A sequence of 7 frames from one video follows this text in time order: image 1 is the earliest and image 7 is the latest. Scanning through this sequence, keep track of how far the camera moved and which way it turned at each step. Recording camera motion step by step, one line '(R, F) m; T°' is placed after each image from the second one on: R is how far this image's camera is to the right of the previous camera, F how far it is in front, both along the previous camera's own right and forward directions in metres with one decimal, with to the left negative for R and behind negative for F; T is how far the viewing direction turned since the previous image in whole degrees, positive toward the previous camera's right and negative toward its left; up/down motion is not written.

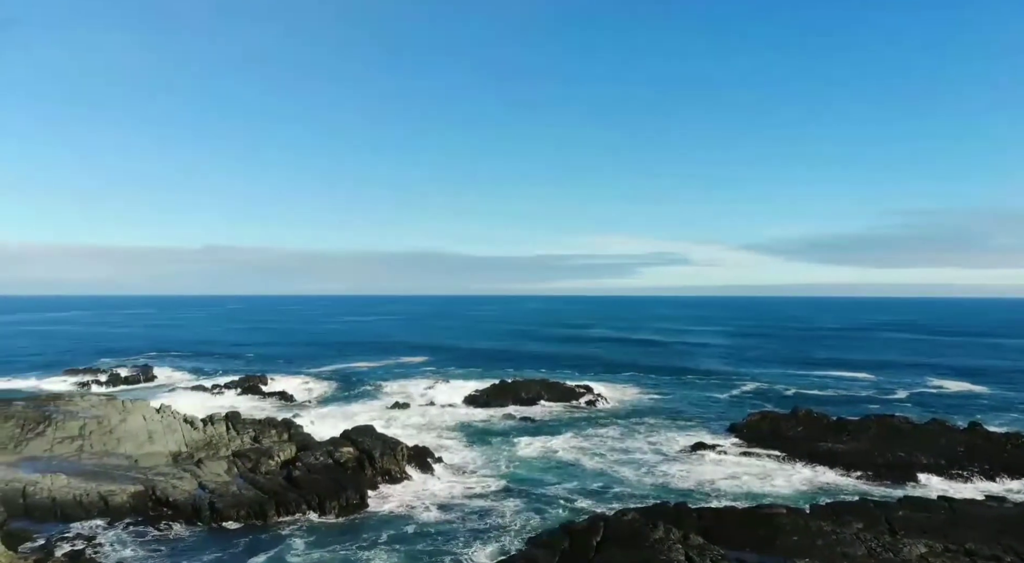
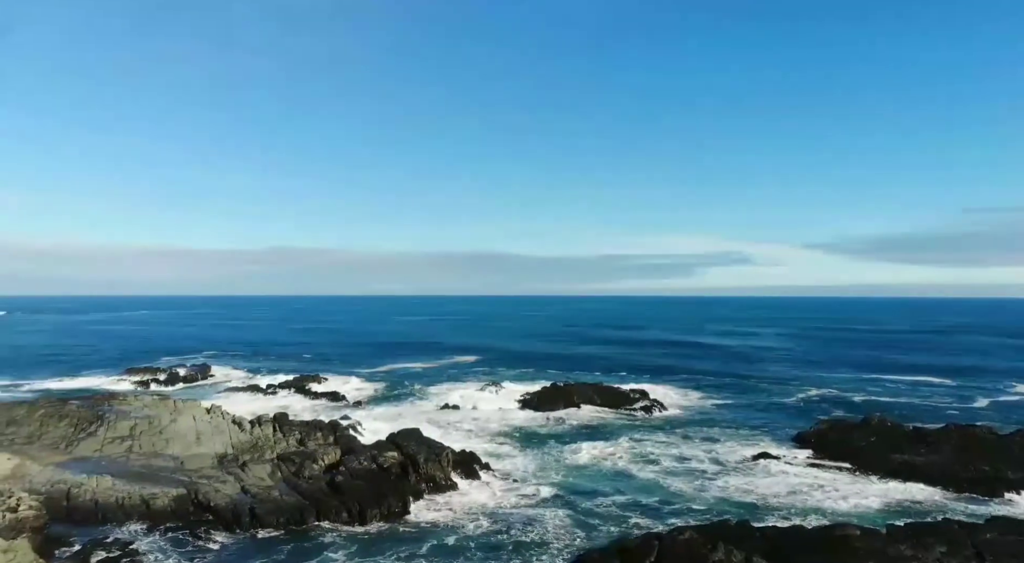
(+0.2, +1.2) m; -5°
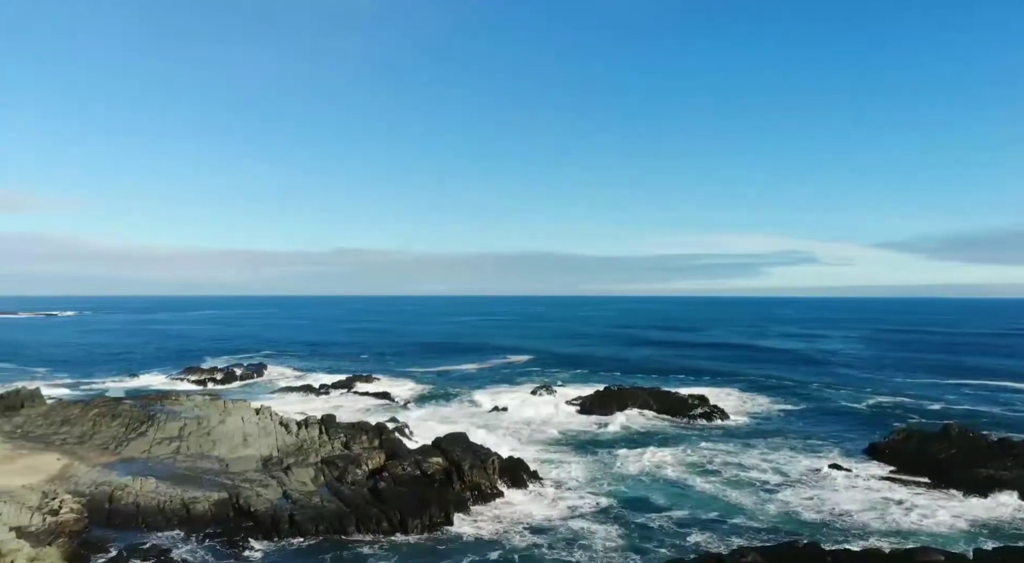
(+0.2, +1.2) m; -5°
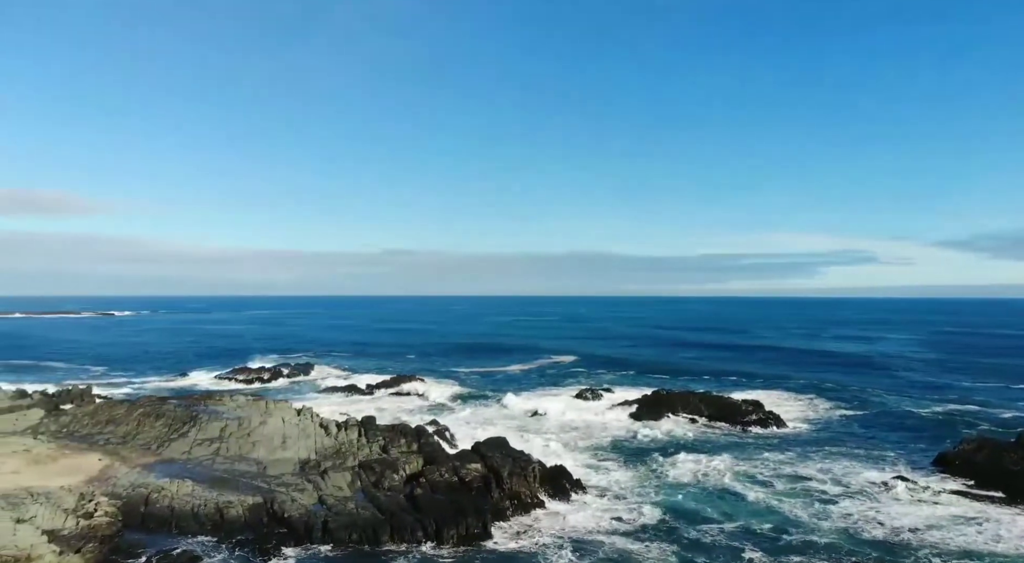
(+0.2, +1.0) m; -4°
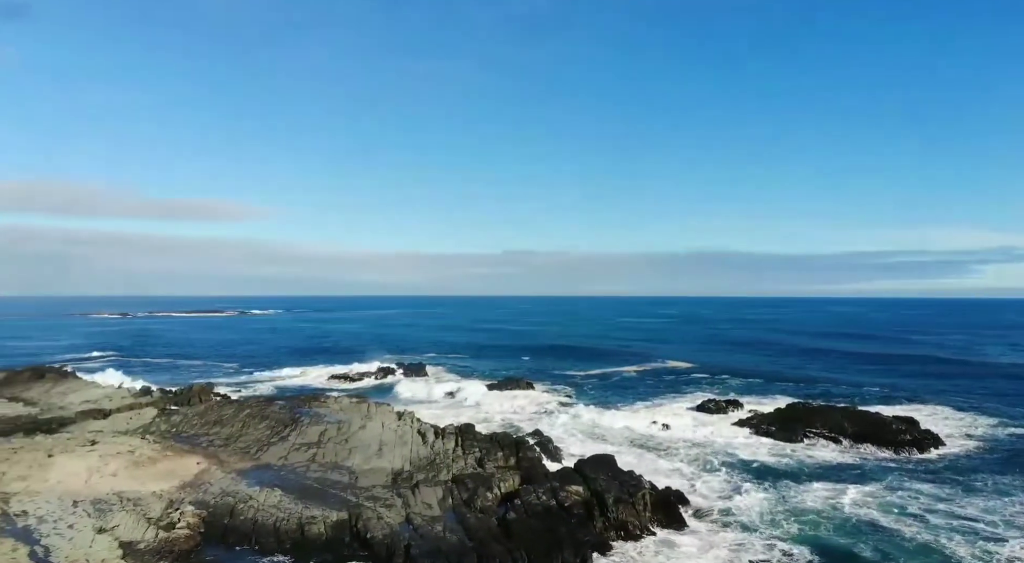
(+0.4, +2.4) m; -10°
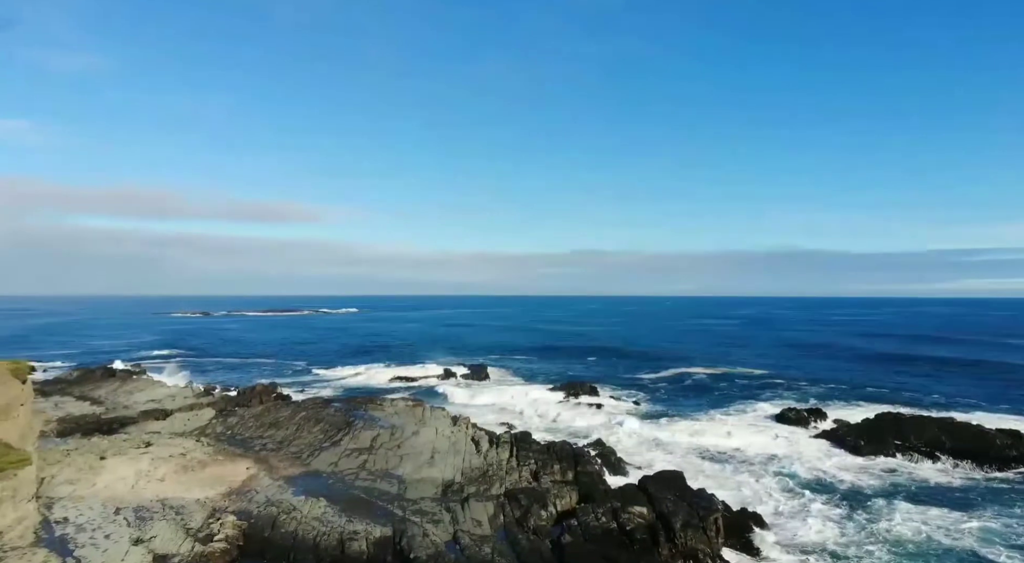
(+0.4, +1.5) m; -6°
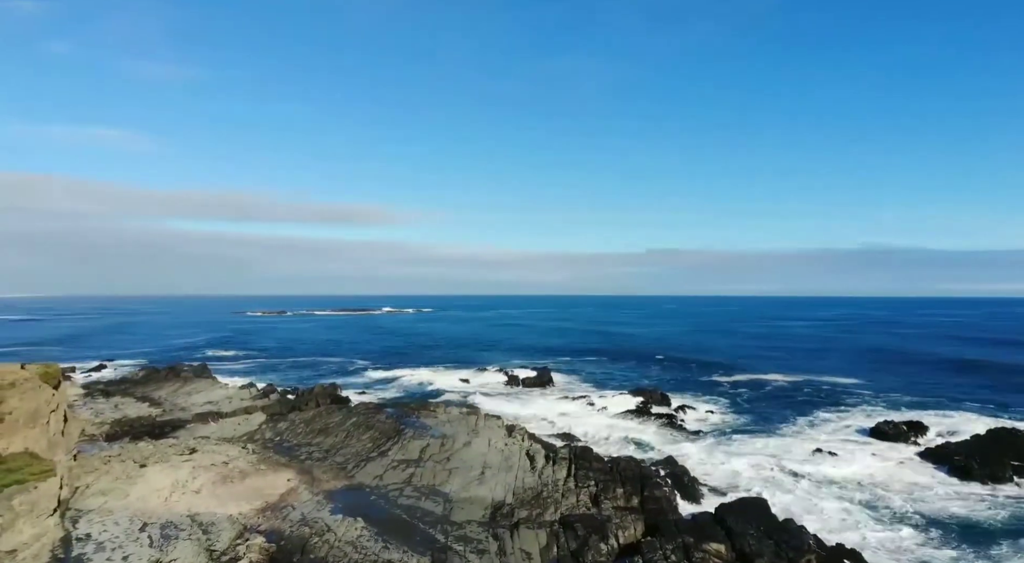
(+0.6, +2.1) m; -7°
